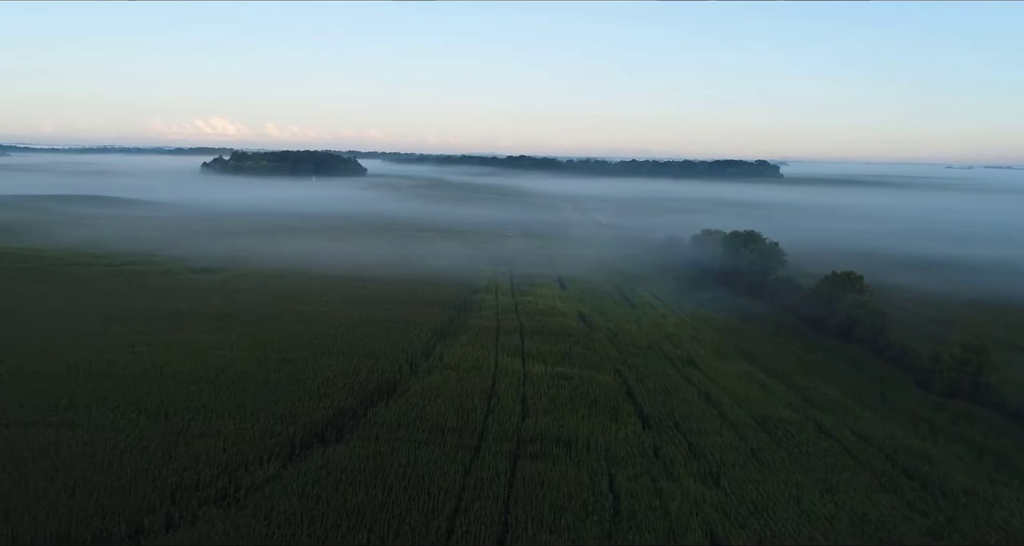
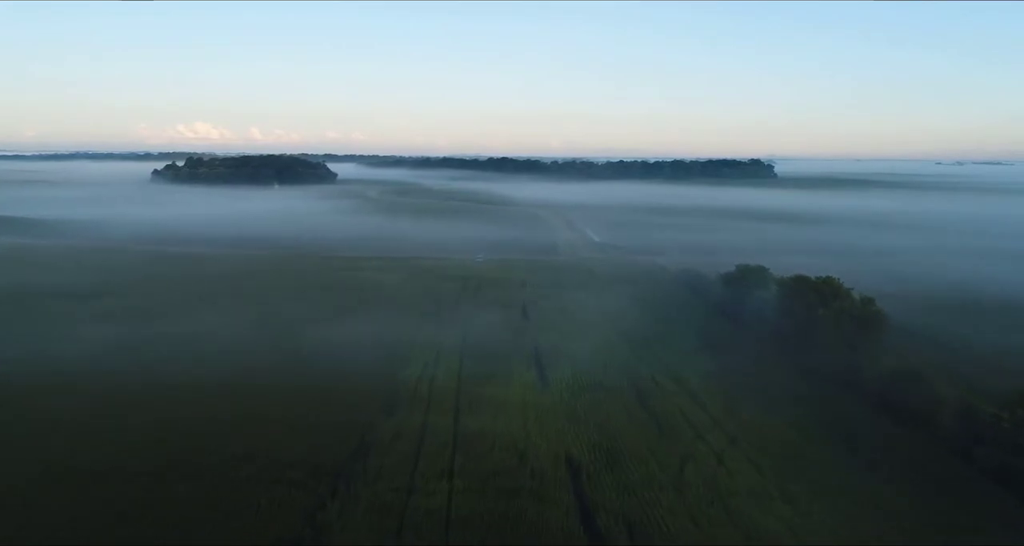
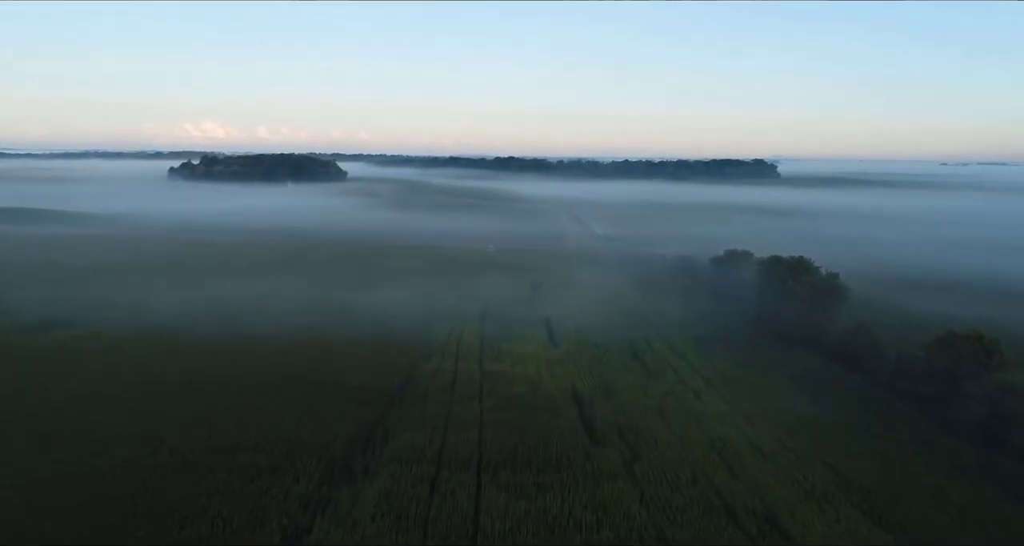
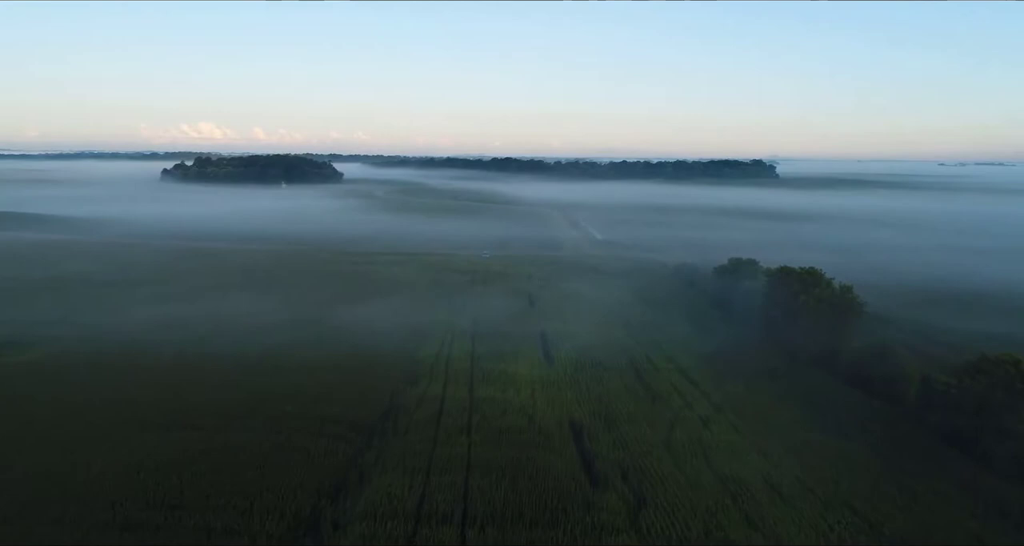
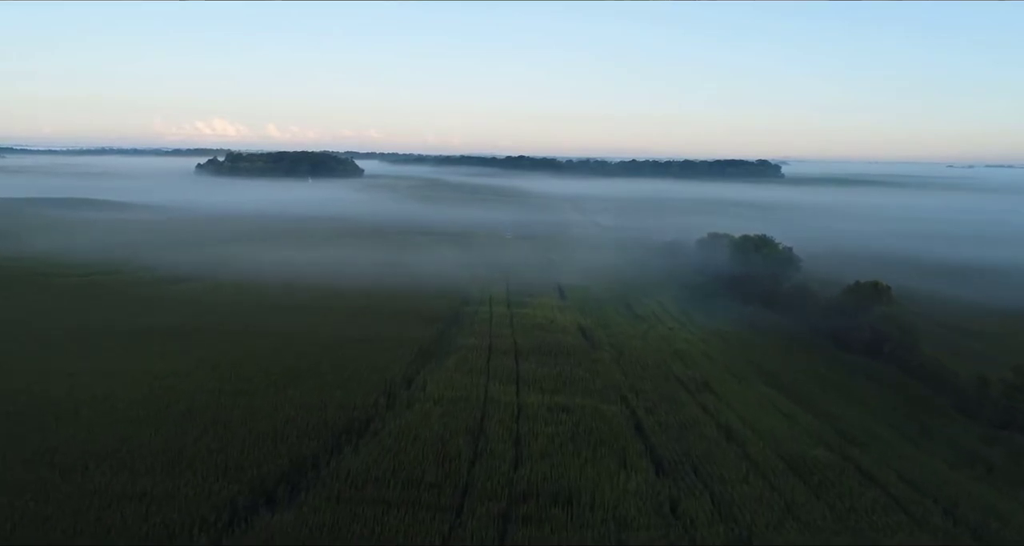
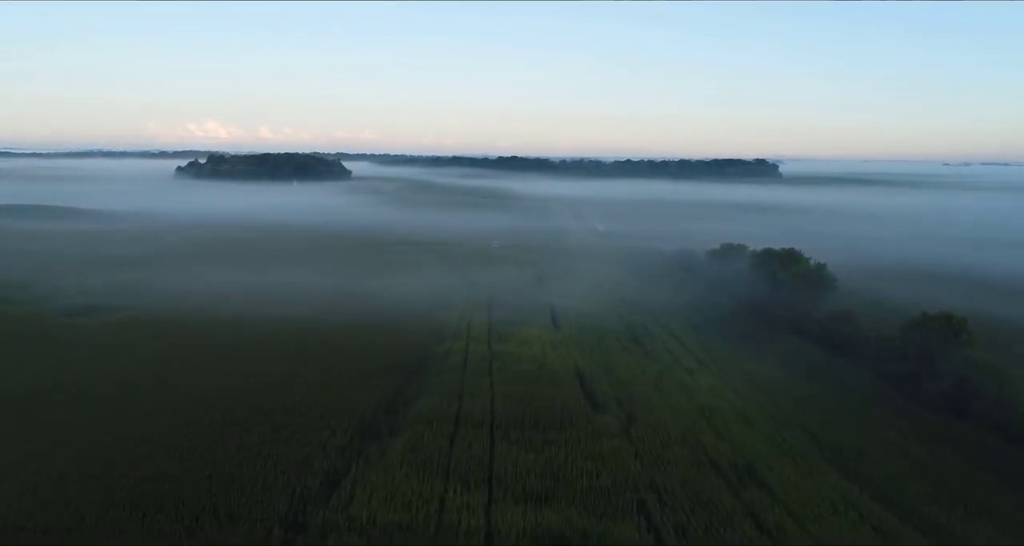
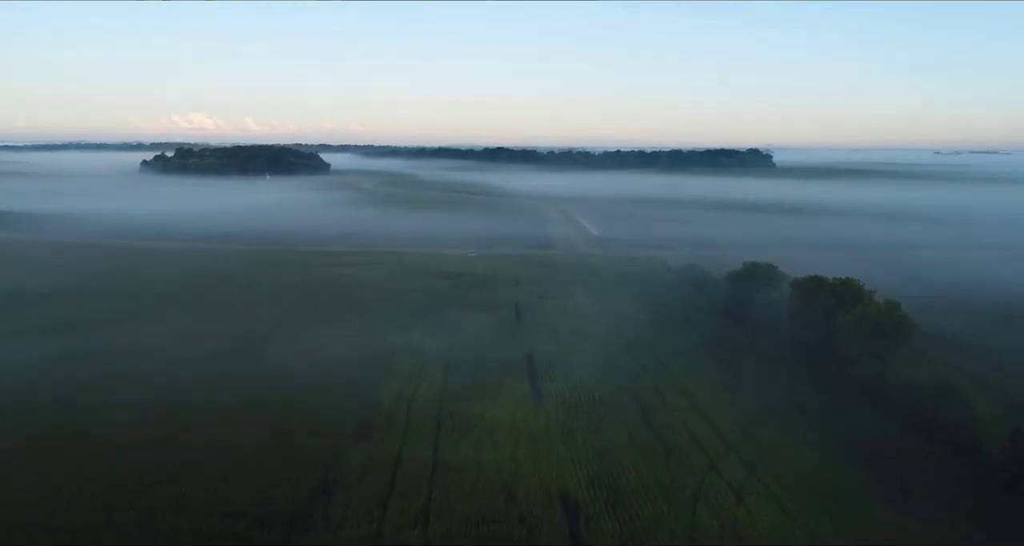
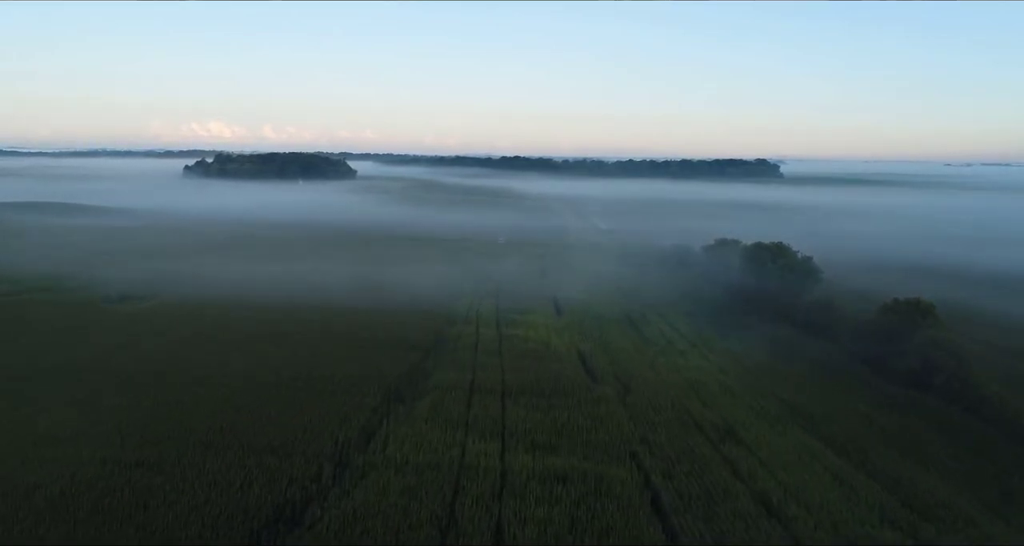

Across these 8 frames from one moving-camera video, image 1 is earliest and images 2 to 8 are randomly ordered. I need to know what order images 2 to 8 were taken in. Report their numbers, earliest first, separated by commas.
5, 8, 6, 3, 4, 2, 7
